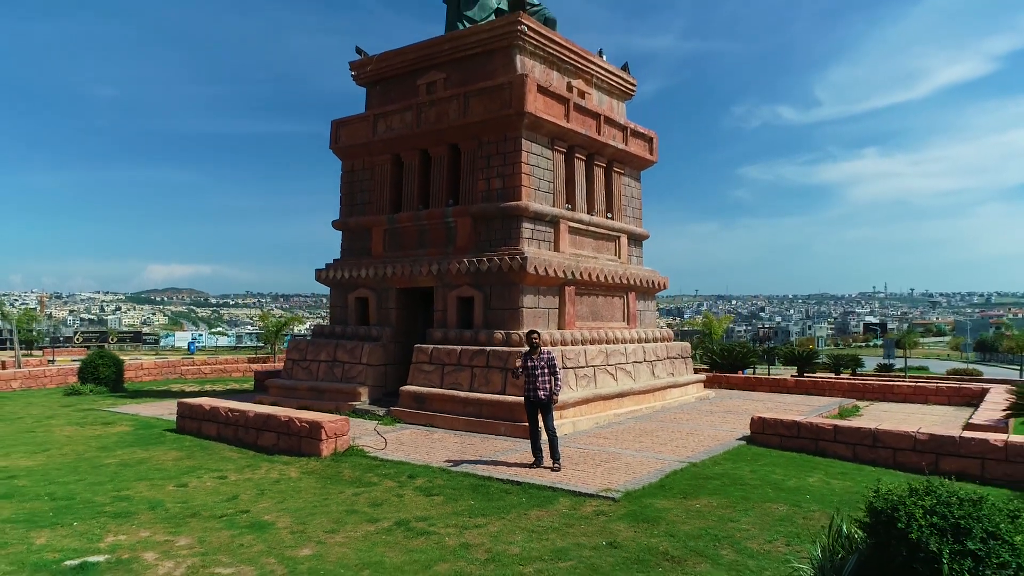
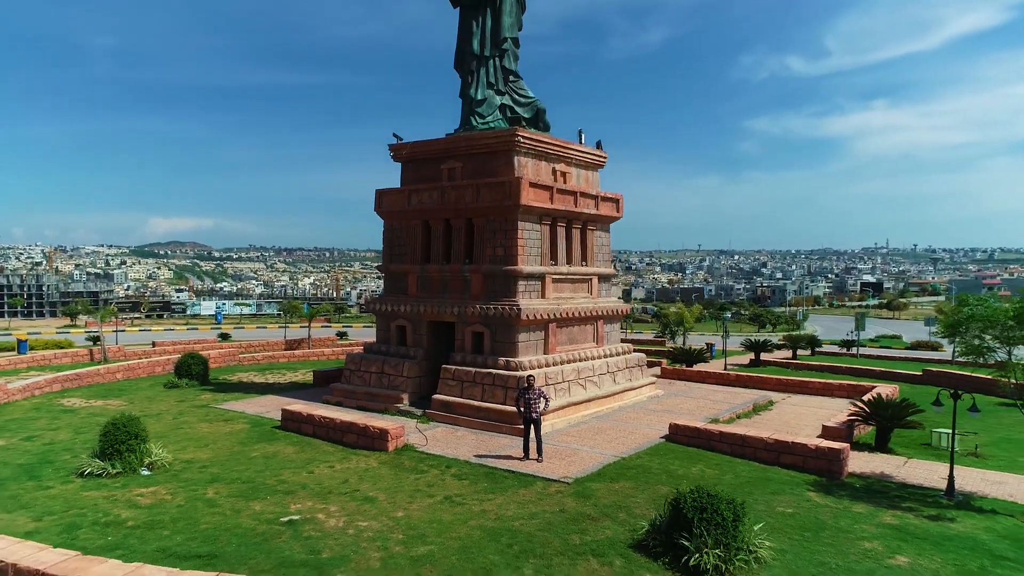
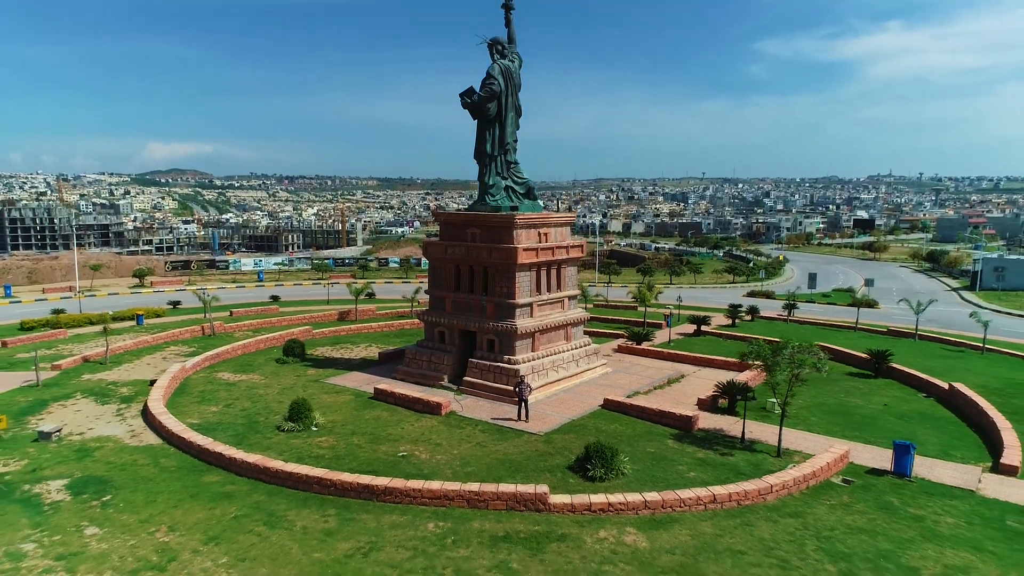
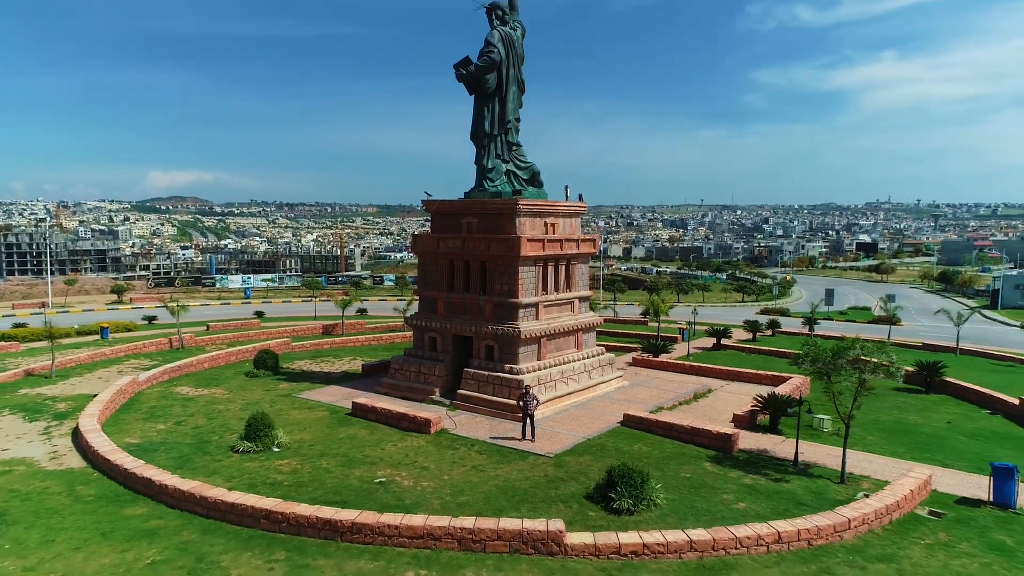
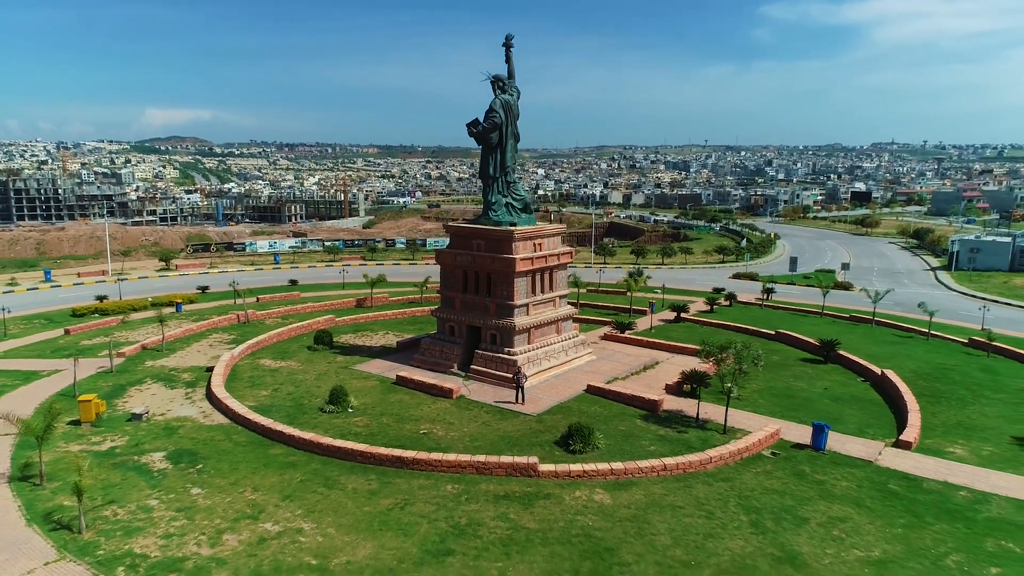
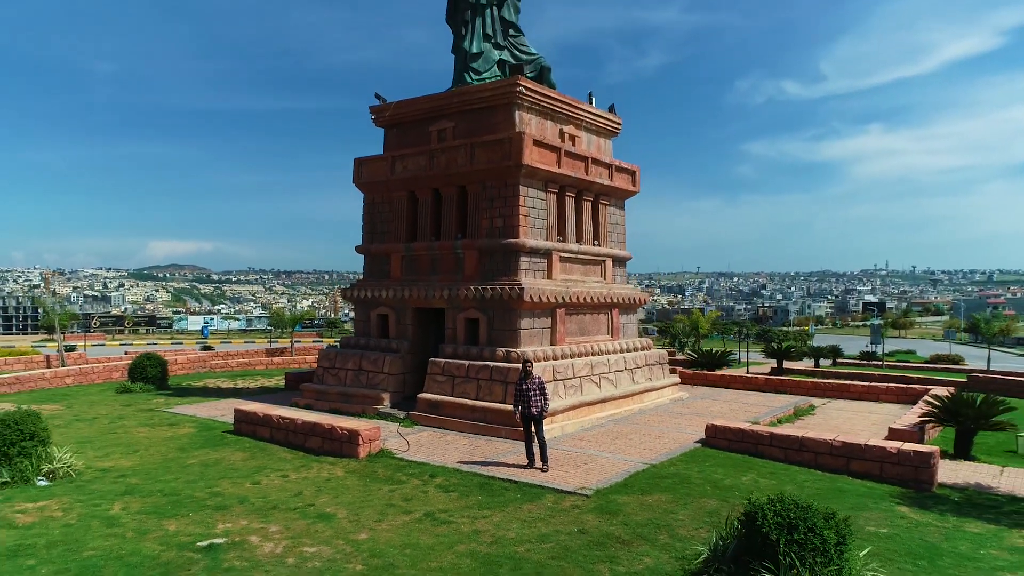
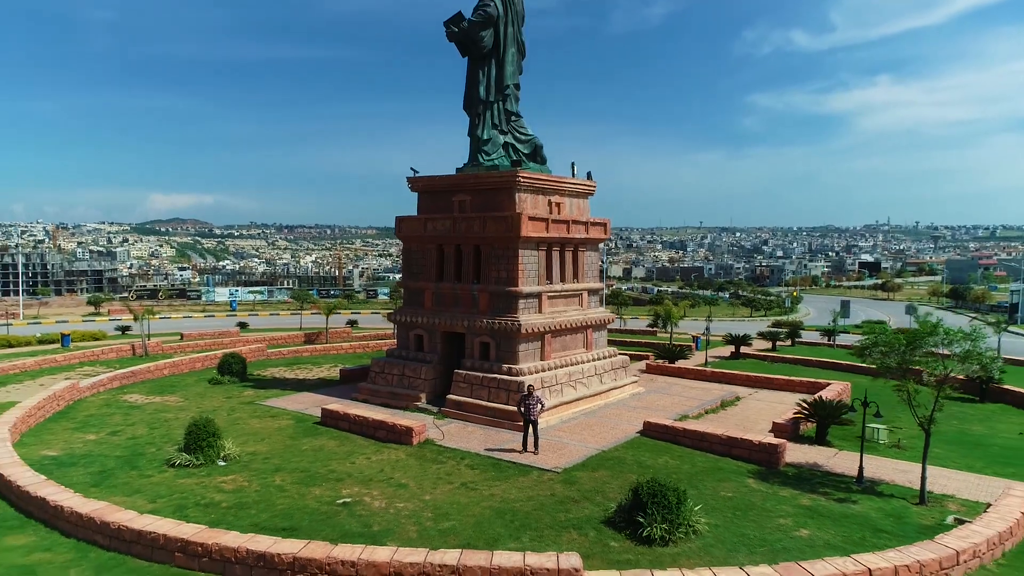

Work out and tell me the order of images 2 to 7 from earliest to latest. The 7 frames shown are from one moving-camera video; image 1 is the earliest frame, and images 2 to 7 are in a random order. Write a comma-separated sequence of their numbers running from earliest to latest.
6, 2, 7, 4, 3, 5
